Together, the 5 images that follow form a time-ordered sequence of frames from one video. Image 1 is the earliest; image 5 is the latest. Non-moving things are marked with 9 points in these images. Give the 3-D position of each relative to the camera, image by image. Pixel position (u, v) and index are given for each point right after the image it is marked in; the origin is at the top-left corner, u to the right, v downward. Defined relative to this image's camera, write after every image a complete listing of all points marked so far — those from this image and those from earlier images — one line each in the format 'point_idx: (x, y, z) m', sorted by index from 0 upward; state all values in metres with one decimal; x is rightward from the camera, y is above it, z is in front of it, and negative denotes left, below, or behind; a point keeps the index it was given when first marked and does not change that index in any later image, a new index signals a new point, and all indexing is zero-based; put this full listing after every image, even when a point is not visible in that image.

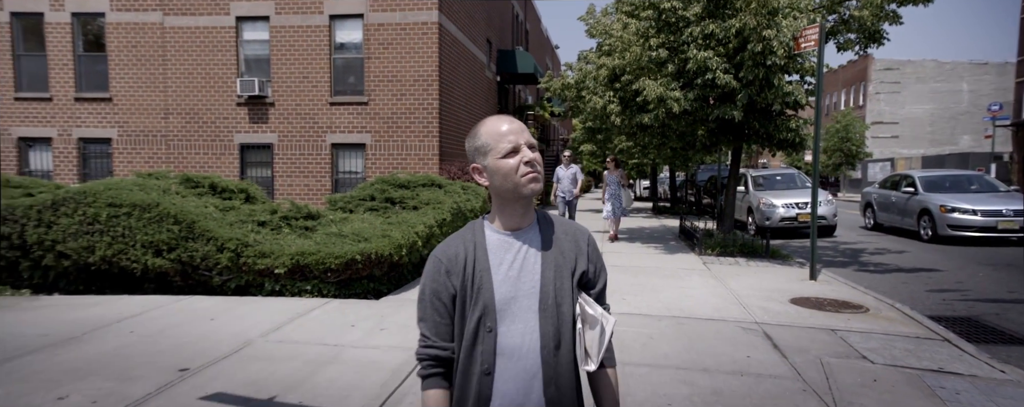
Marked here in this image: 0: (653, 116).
0: (+2.3, +1.4, +9.3) m
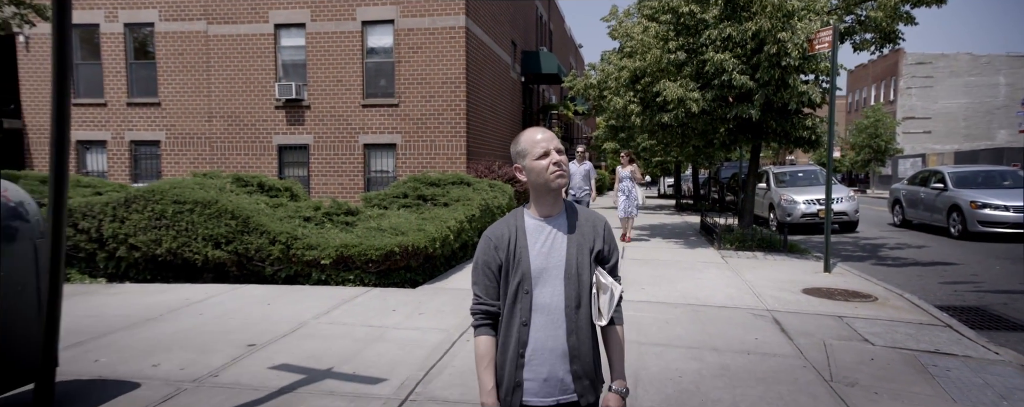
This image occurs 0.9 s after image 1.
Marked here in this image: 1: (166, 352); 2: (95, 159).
0: (+2.7, +1.5, +9.7) m
1: (-2.8, -1.2, +4.7) m
2: (-10.8, +1.2, +14.9) m
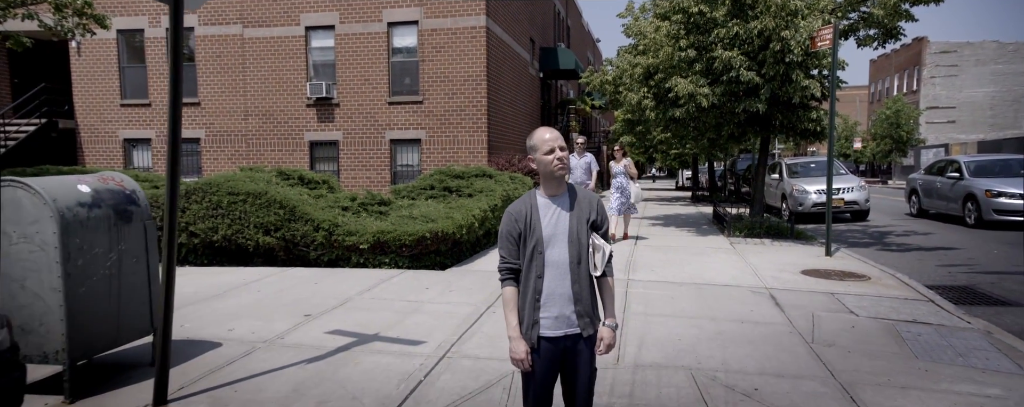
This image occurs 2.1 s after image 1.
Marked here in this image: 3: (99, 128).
0: (+3.1, +1.7, +10.3) m
1: (-2.6, -1.1, +5.4) m
2: (-10.3, +1.3, +15.9) m
3: (-11.3, +2.1, +15.7) m
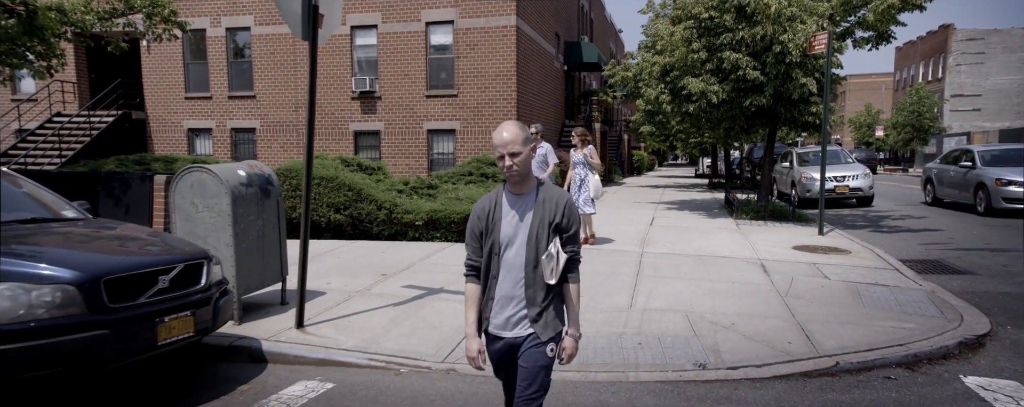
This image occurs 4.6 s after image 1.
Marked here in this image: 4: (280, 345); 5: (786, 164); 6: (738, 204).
0: (+3.7, +2.0, +11.5) m
1: (-2.2, -0.9, +6.9) m
2: (-9.5, +1.8, +17.6) m
3: (-10.5, +2.6, +17.4) m
4: (-1.9, -1.2, +4.7) m
5: (+8.2, +1.2, +17.3) m
6: (+5.1, 0.0, +12.8) m
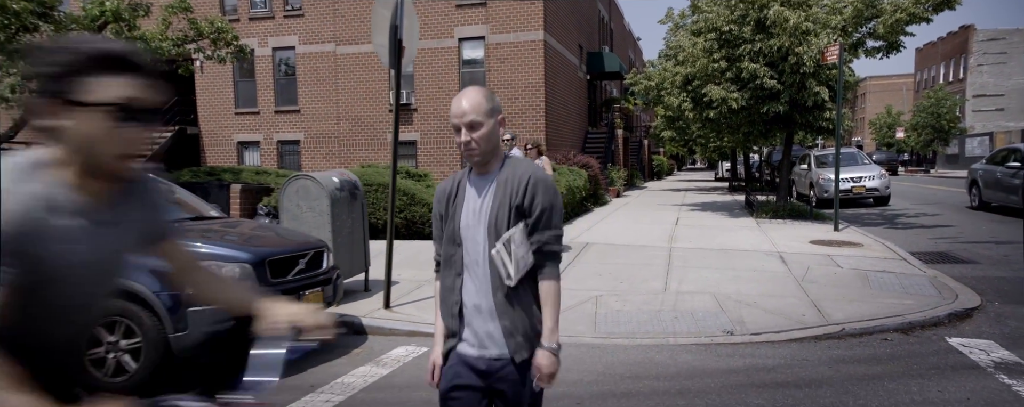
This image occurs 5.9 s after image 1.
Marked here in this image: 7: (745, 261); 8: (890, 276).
0: (+4.4, +2.0, +12.3) m
1: (-1.6, -0.9, +7.9) m
2: (-8.6, +1.6, +18.8) m
3: (-9.6, +2.3, +18.7) m
4: (-1.3, -1.2, +5.7) m
5: (+9.1, +1.2, +17.9) m
6: (+5.8, 0.0, +13.6) m
7: (+3.3, -0.8, +8.1) m
8: (+4.7, -0.9, +7.2) m
